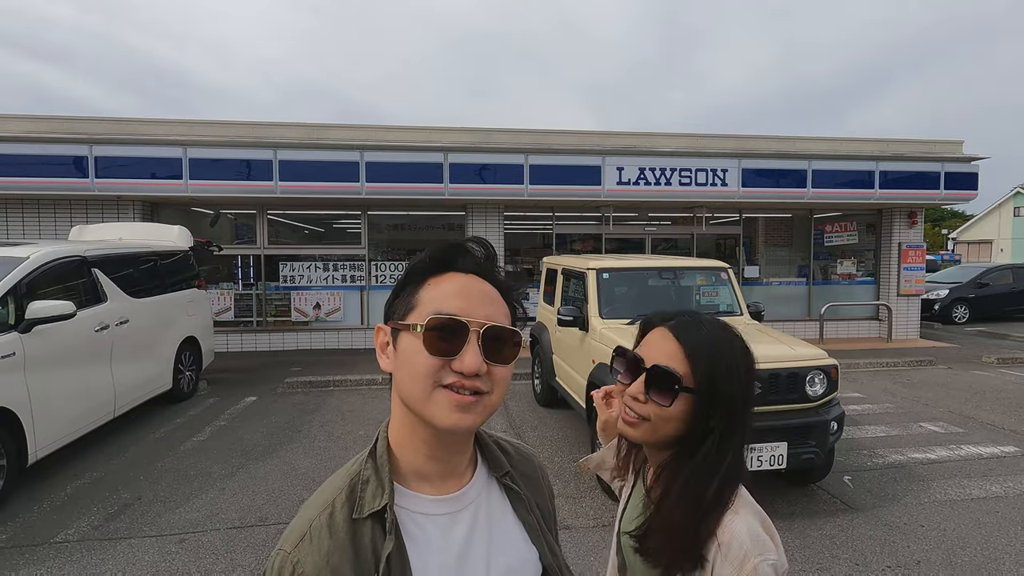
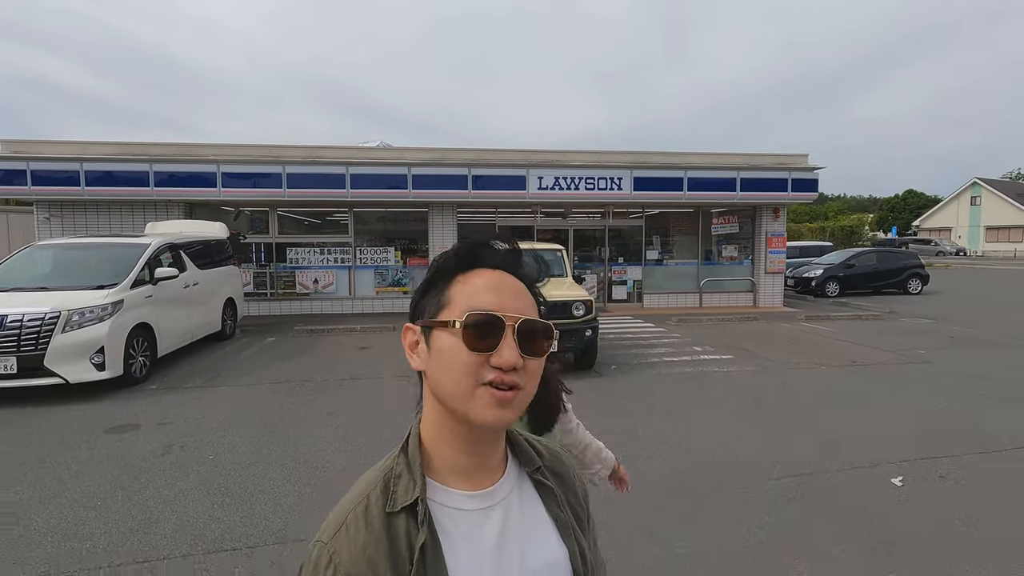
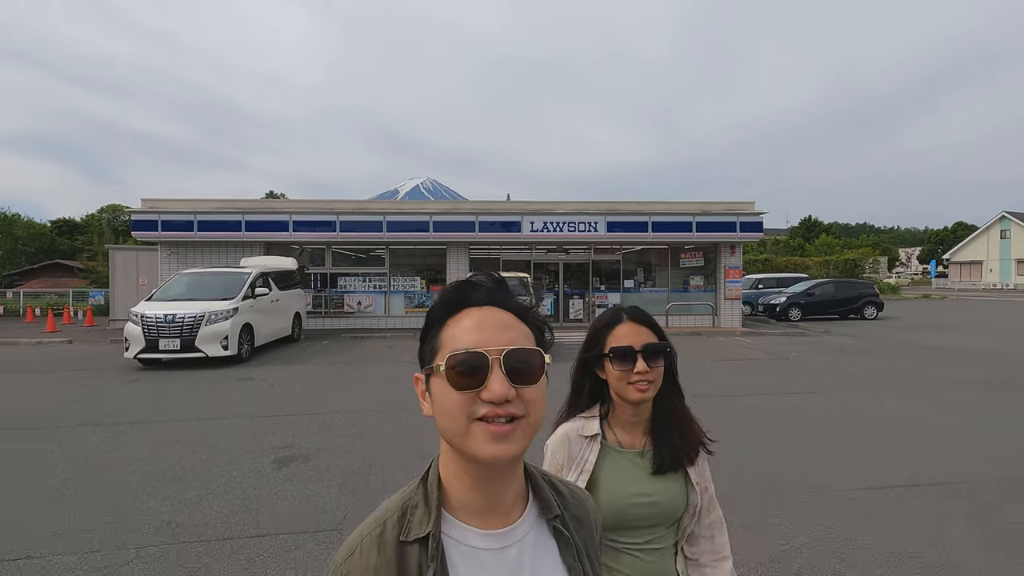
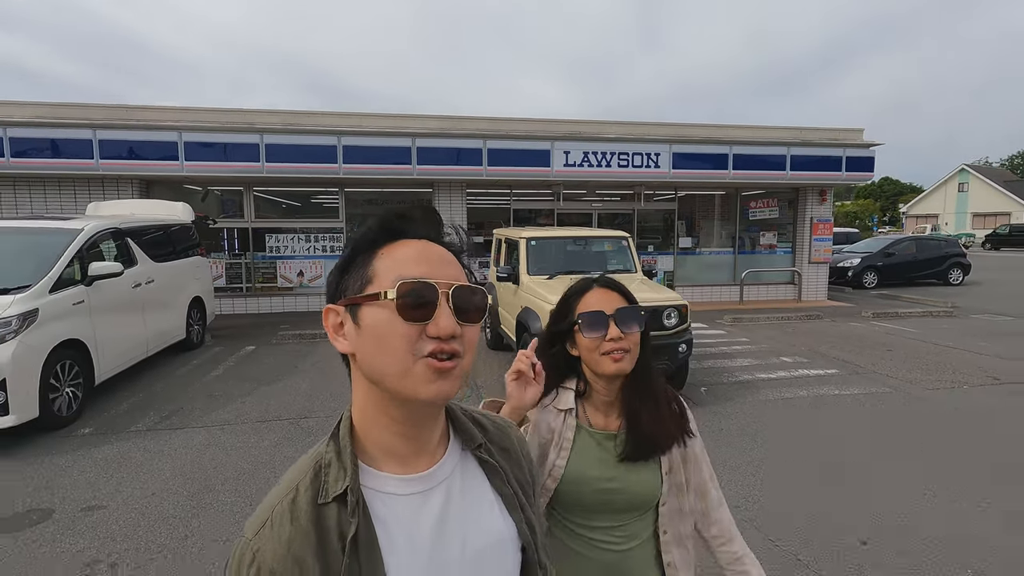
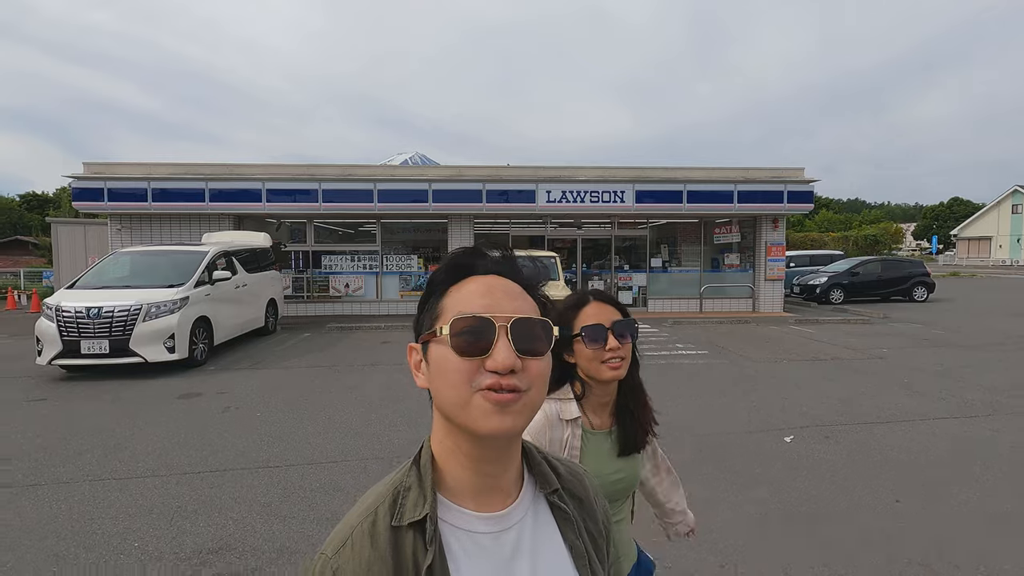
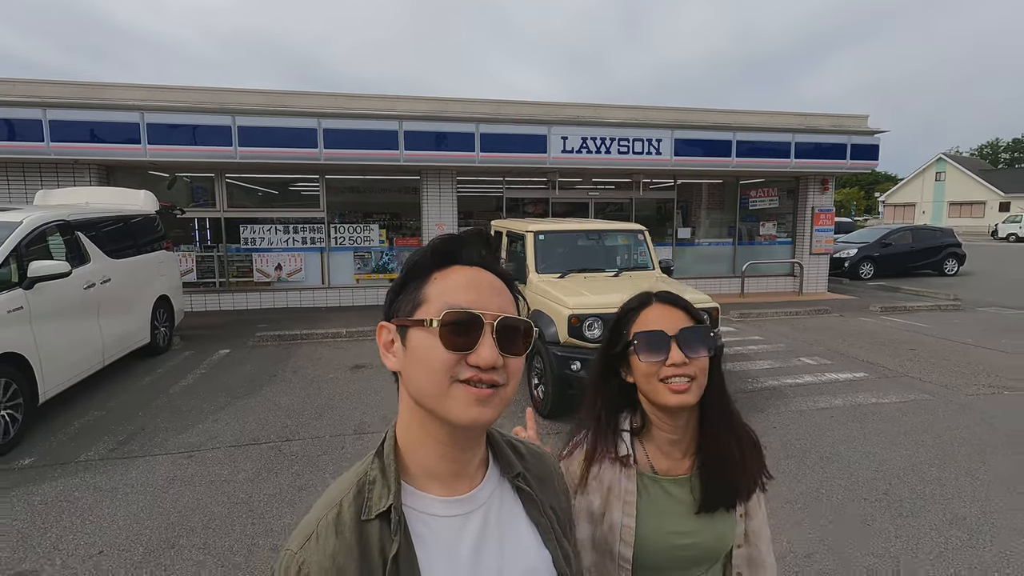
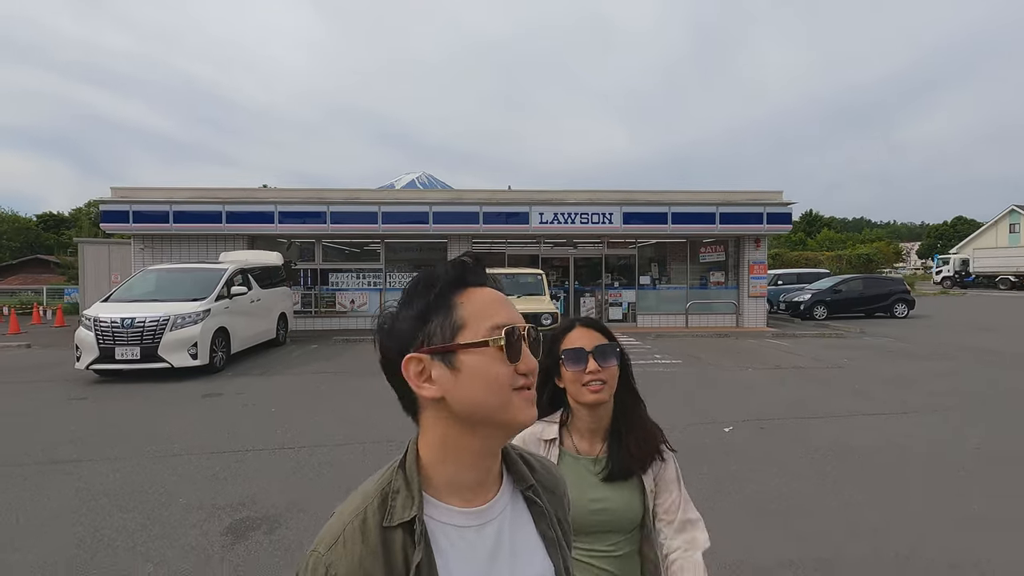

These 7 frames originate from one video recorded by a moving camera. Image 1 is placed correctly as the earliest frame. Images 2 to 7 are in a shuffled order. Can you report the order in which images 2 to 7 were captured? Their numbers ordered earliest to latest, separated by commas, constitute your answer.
6, 4, 2, 5, 7, 3
